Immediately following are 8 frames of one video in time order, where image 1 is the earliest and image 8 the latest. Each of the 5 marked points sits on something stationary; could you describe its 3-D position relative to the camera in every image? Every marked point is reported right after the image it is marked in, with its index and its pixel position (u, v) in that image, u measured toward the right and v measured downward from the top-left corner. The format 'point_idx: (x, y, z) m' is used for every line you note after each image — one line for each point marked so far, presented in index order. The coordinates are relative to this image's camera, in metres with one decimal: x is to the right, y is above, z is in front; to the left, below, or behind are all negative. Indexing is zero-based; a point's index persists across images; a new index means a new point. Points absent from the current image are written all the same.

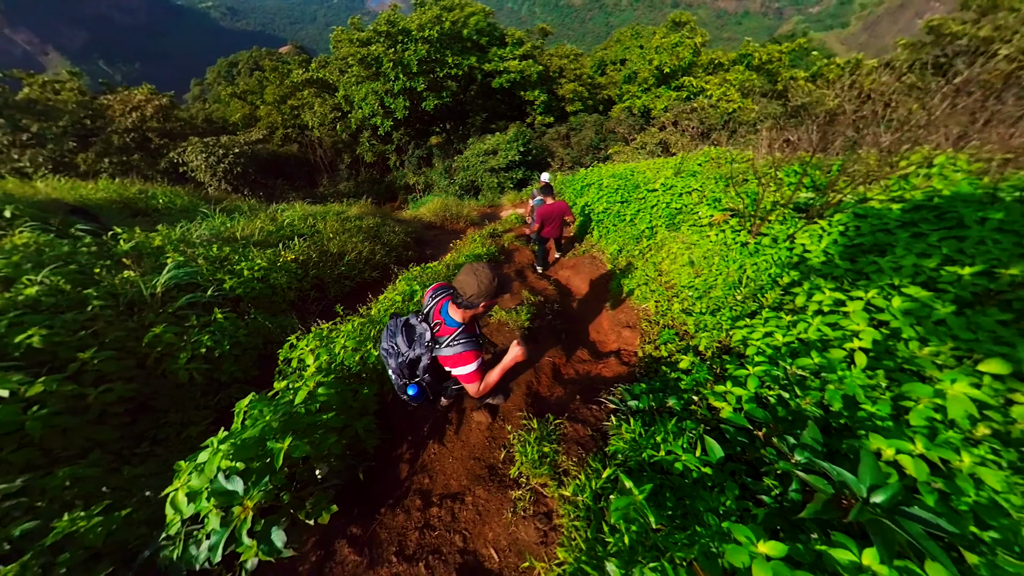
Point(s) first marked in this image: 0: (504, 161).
0: (-0.1, +7.8, +18.0) m
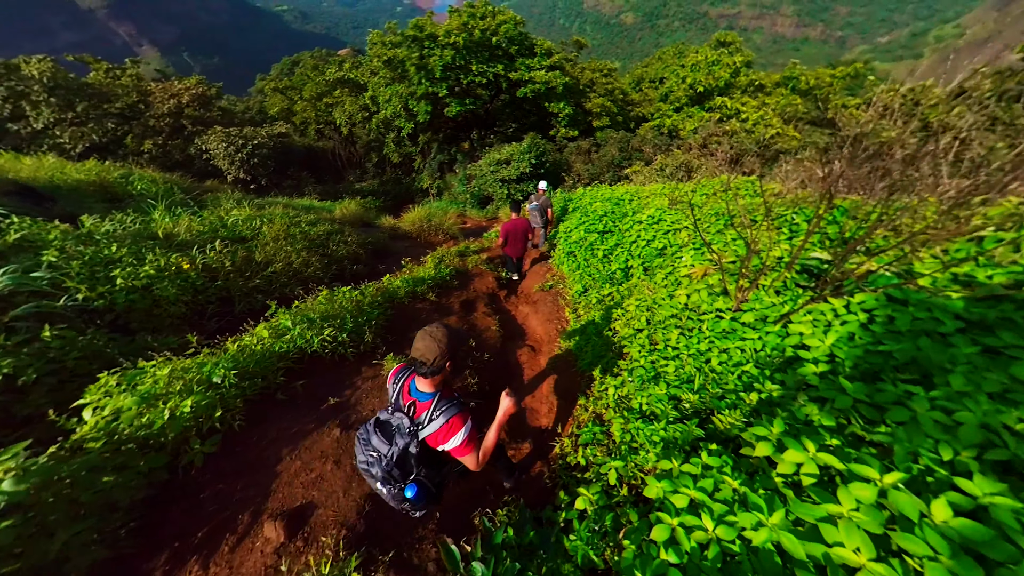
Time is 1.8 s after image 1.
0: (+0.2, +6.7, +17.0) m
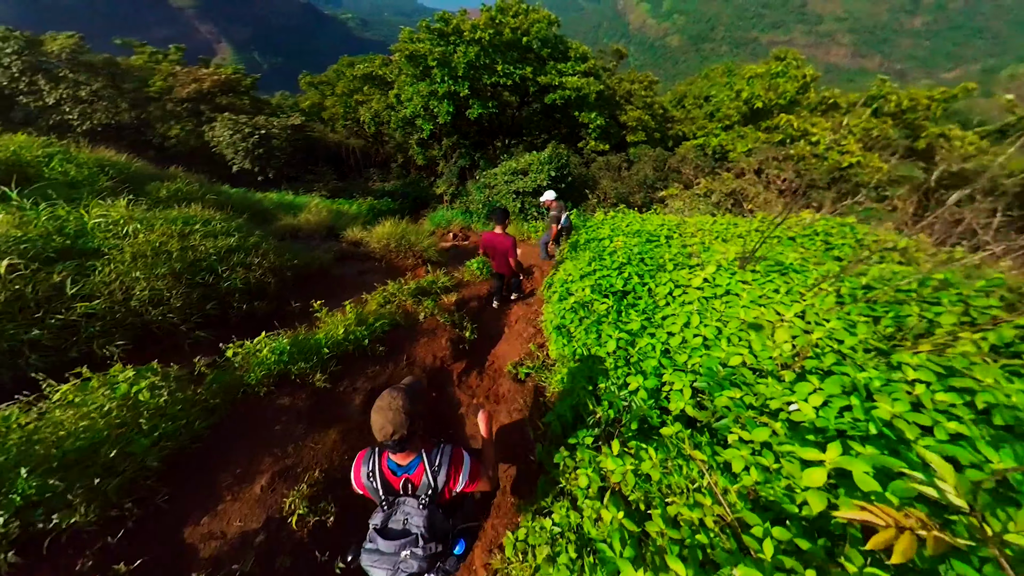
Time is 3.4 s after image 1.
0: (+0.8, +5.1, +14.4) m
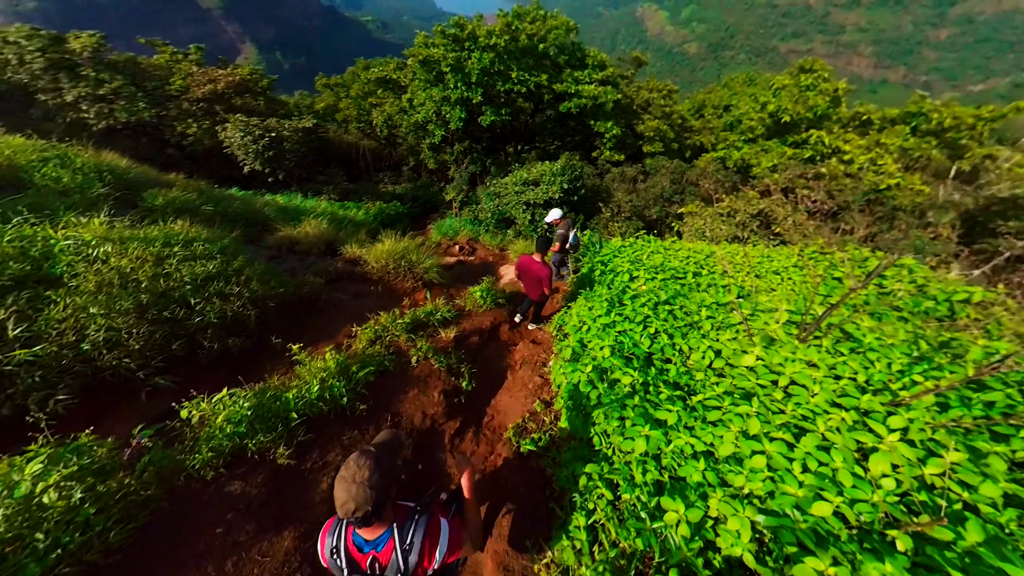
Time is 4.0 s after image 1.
0: (+1.3, +4.3, +13.7) m
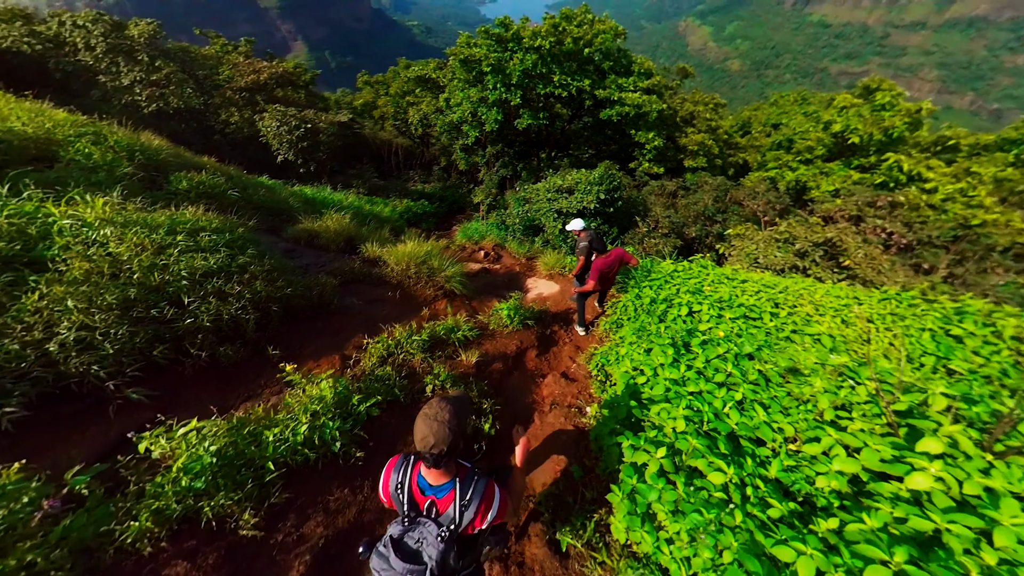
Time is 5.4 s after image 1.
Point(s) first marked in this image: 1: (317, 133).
0: (+2.7, +3.6, +12.8) m
1: (-11.6, +9.2, +18.1) m
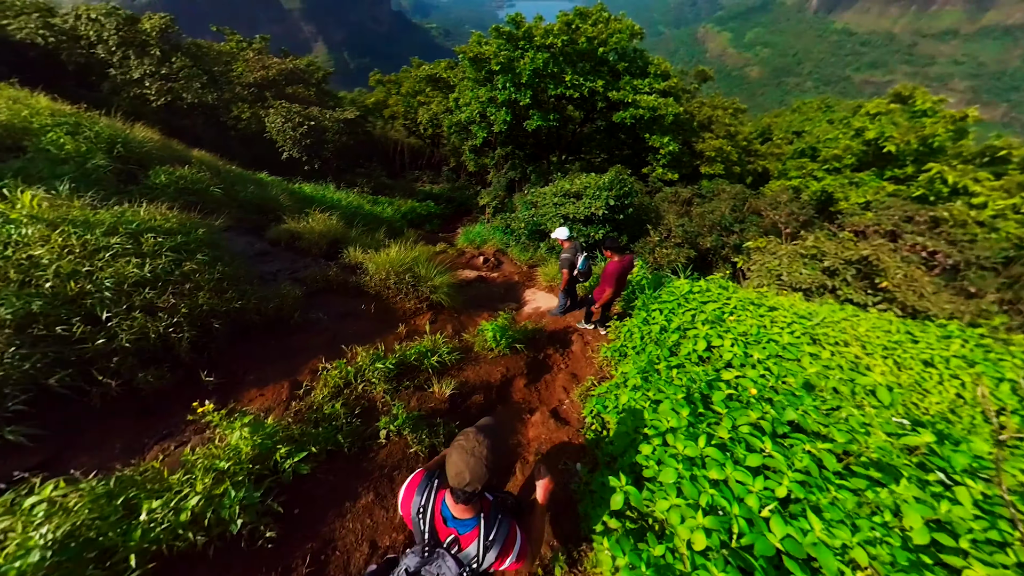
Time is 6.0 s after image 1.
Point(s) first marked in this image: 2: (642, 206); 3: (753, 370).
0: (+2.8, +3.1, +12.0) m
1: (-11.2, +9.2, +17.7) m
2: (+5.5, +3.5, +12.8) m
3: (+2.7, -0.9, +3.3) m
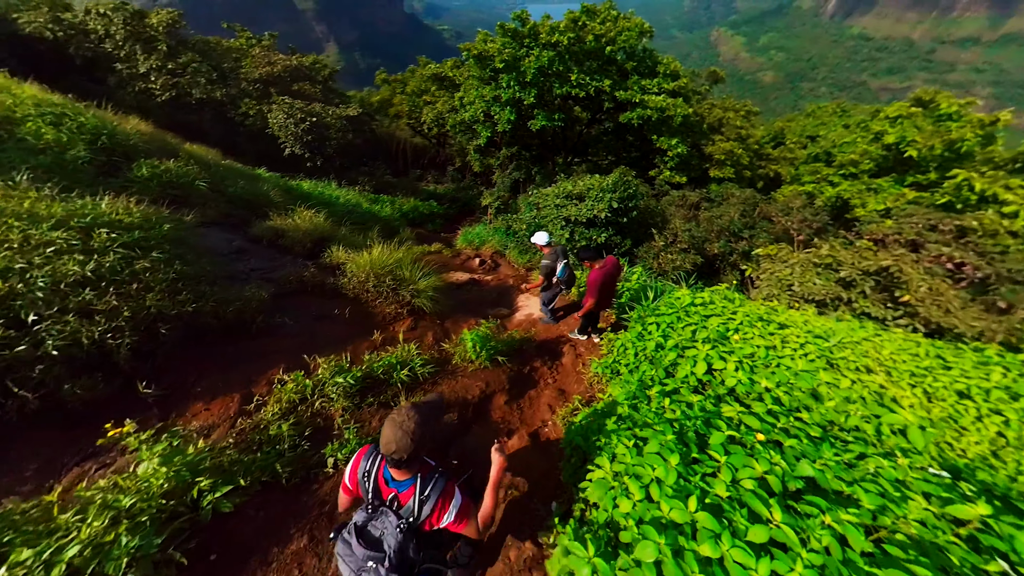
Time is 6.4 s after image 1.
0: (+2.7, +2.9, +11.5) m
1: (-11.0, +9.3, +17.5) m
2: (+5.5, +3.2, +12.3) m
3: (+2.3, -1.1, +2.9) m
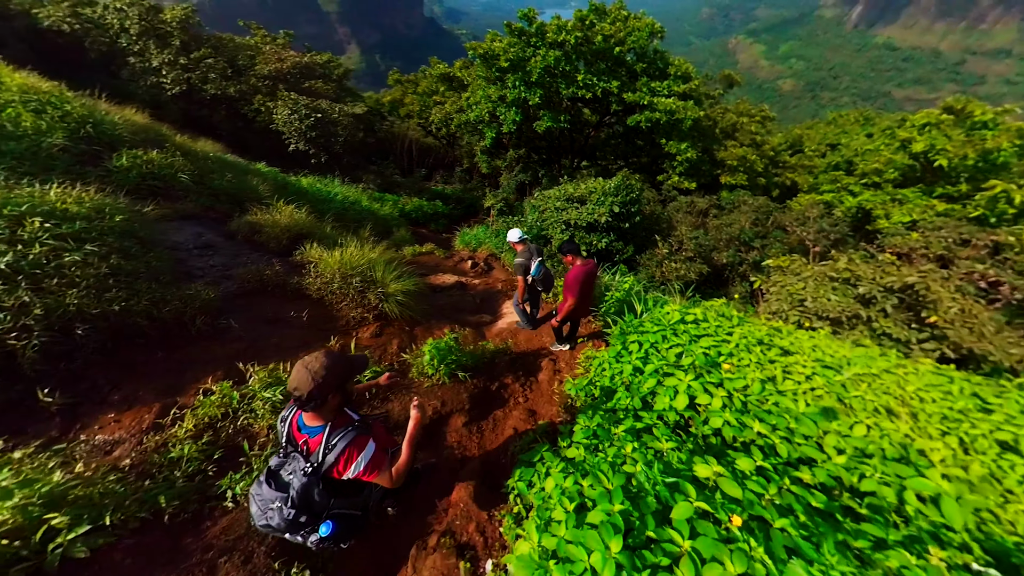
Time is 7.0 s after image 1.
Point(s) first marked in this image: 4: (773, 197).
0: (+2.6, +2.6, +11.0) m
1: (-10.8, +9.5, +17.4) m
2: (+5.3, +2.8, +11.7) m
3: (+1.8, -1.3, +2.3) m
4: (+16.5, +5.8, +19.2) m
